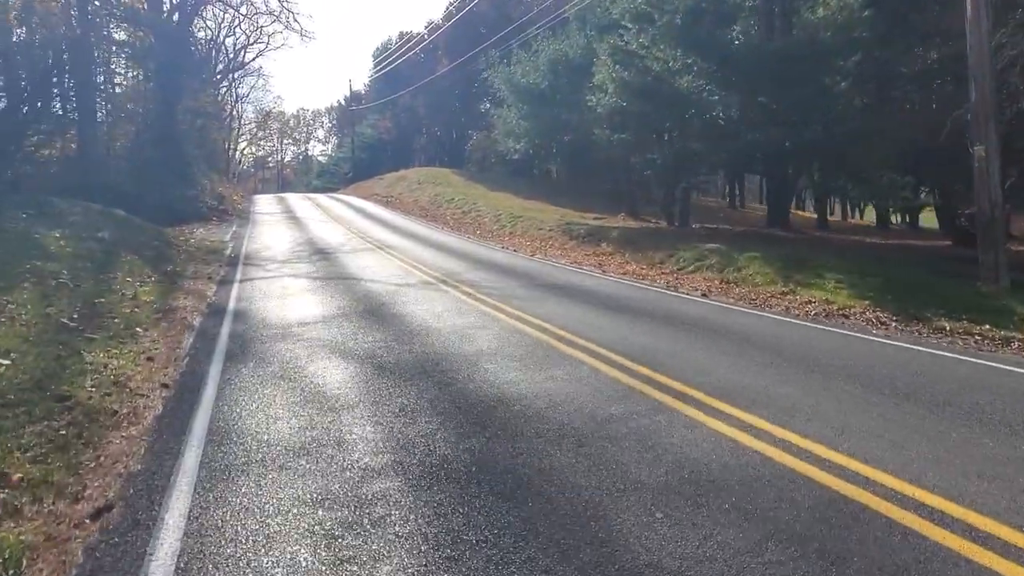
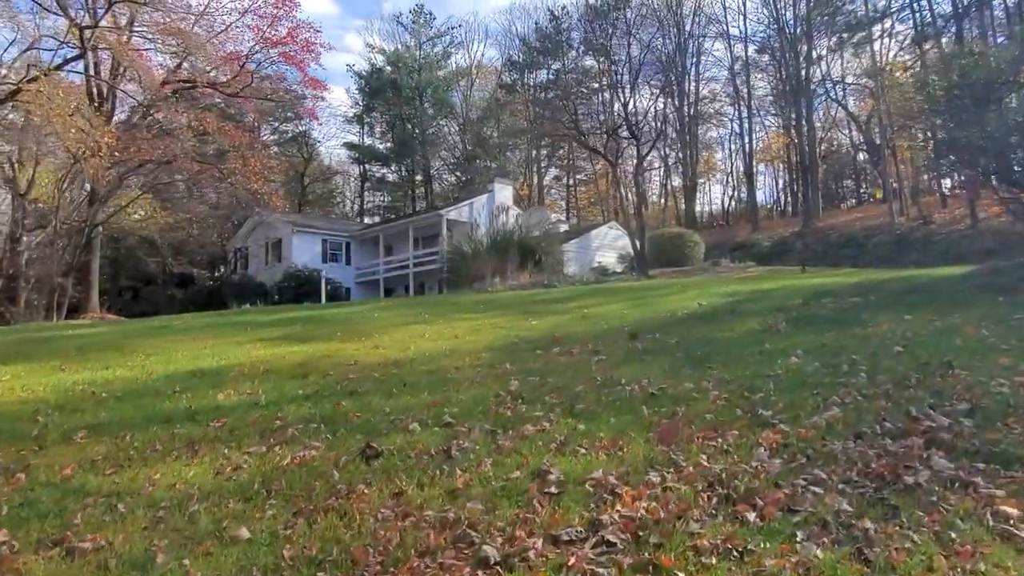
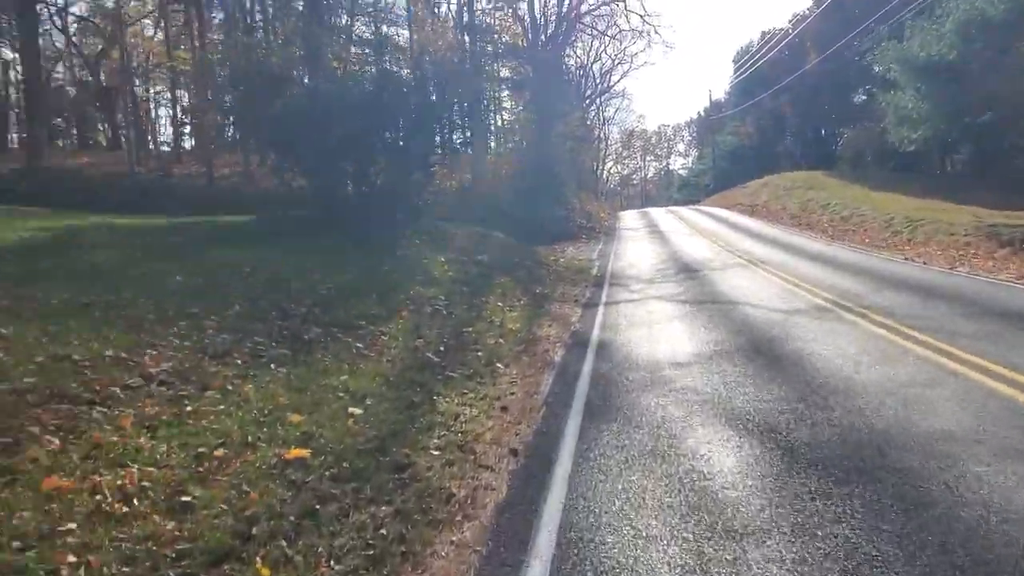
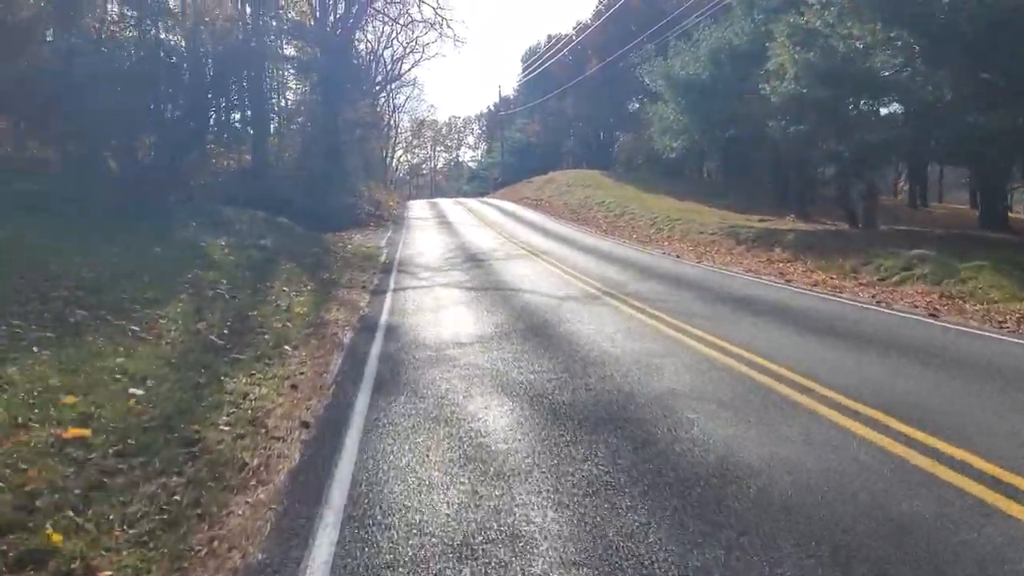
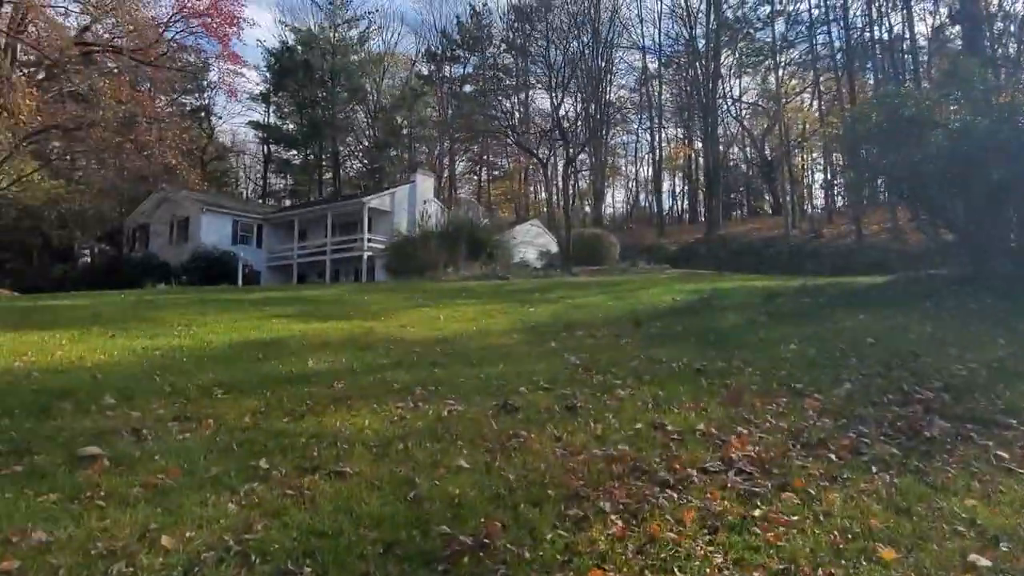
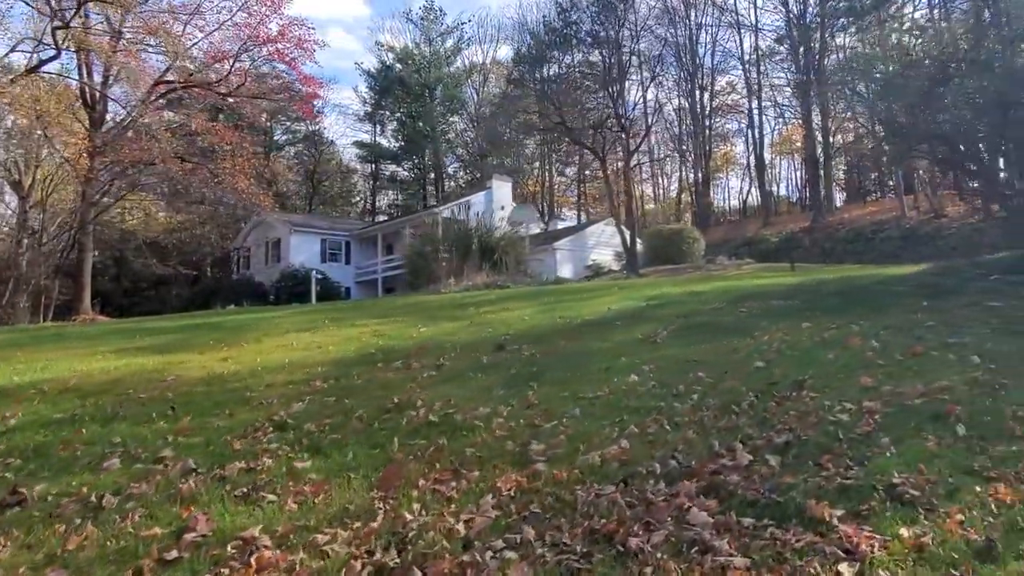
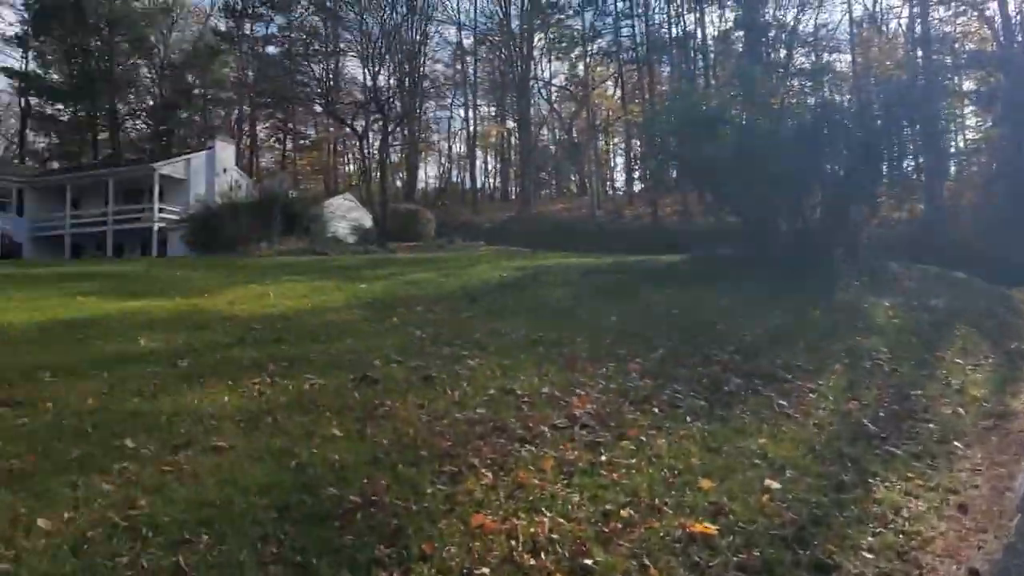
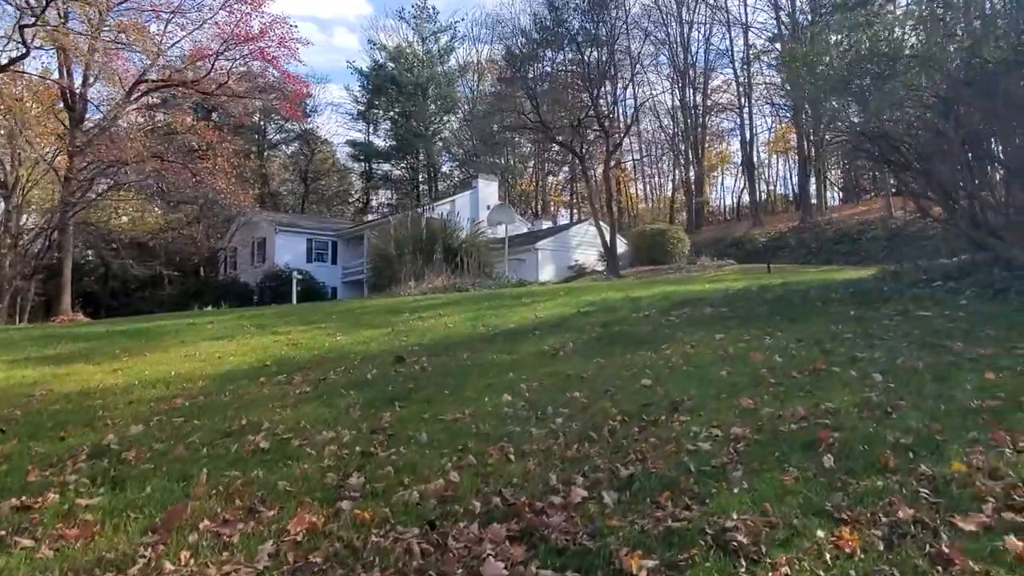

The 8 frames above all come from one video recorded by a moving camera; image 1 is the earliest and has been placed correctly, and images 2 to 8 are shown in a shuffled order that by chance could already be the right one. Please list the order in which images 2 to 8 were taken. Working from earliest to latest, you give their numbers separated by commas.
4, 3, 7, 5, 2, 6, 8
